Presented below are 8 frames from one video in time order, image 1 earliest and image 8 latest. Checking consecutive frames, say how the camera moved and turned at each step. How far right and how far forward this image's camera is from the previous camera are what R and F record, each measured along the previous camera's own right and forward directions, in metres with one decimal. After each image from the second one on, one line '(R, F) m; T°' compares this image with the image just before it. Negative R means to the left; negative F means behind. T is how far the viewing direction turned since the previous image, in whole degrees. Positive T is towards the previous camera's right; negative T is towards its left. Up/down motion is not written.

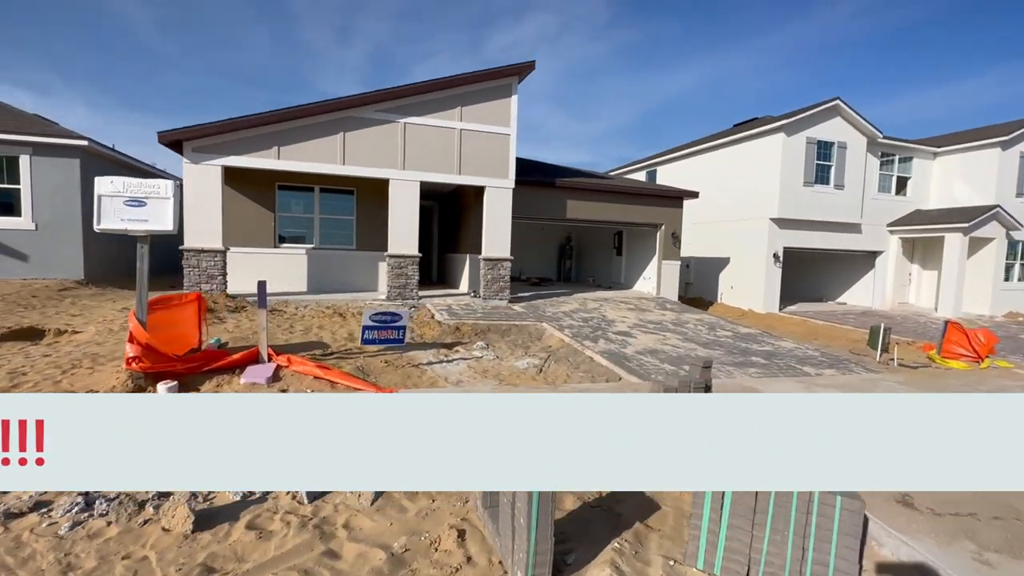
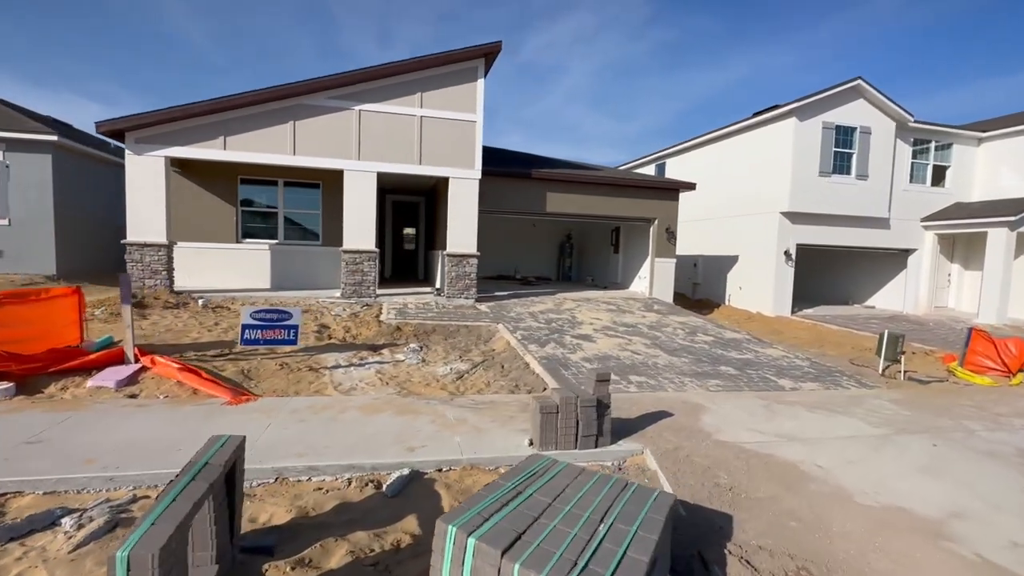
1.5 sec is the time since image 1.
(+1.8, +1.0) m; -4°
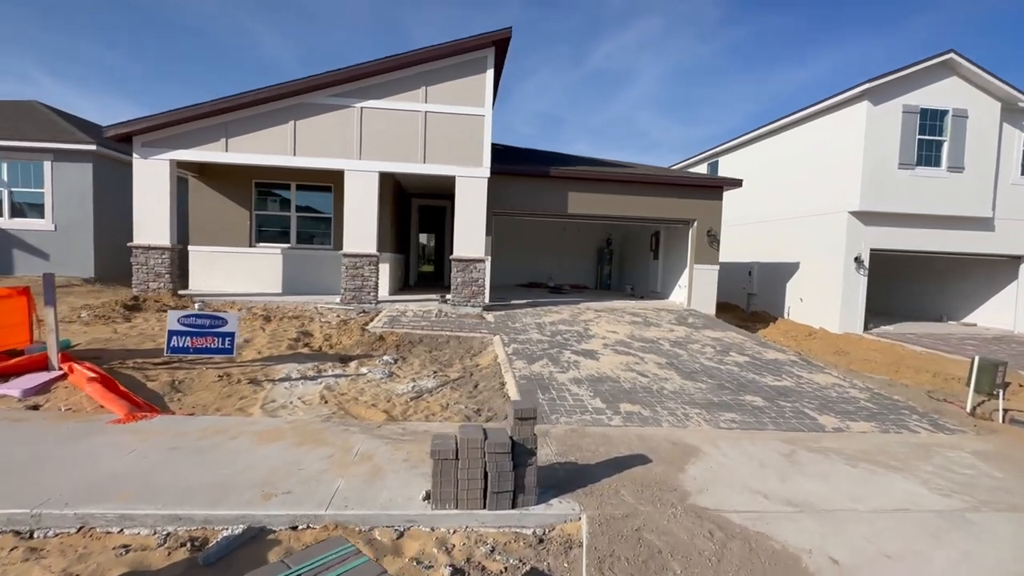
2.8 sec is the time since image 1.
(+1.2, +1.1) m; -8°
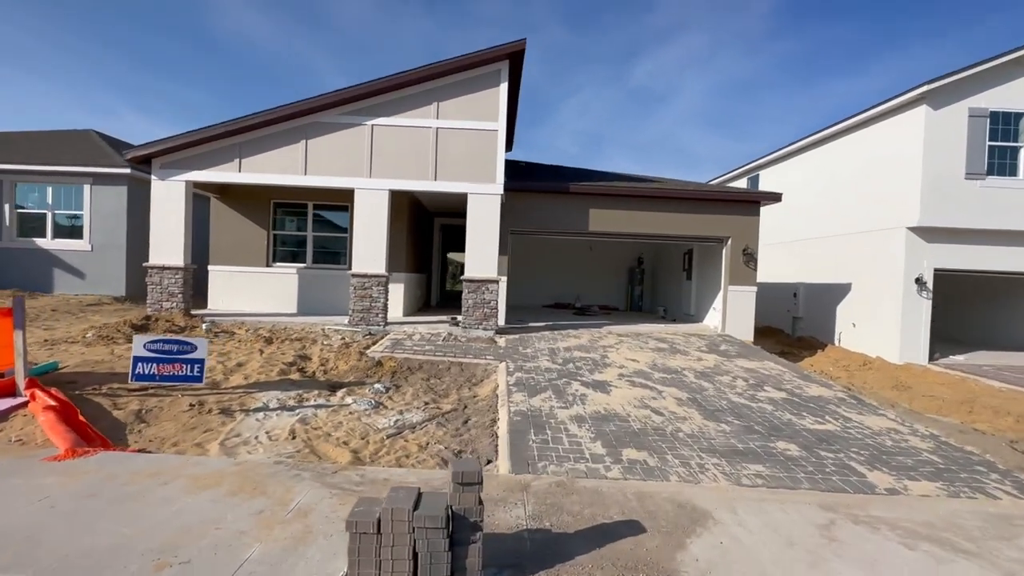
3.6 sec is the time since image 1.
(+0.6, +0.7) m; -5°
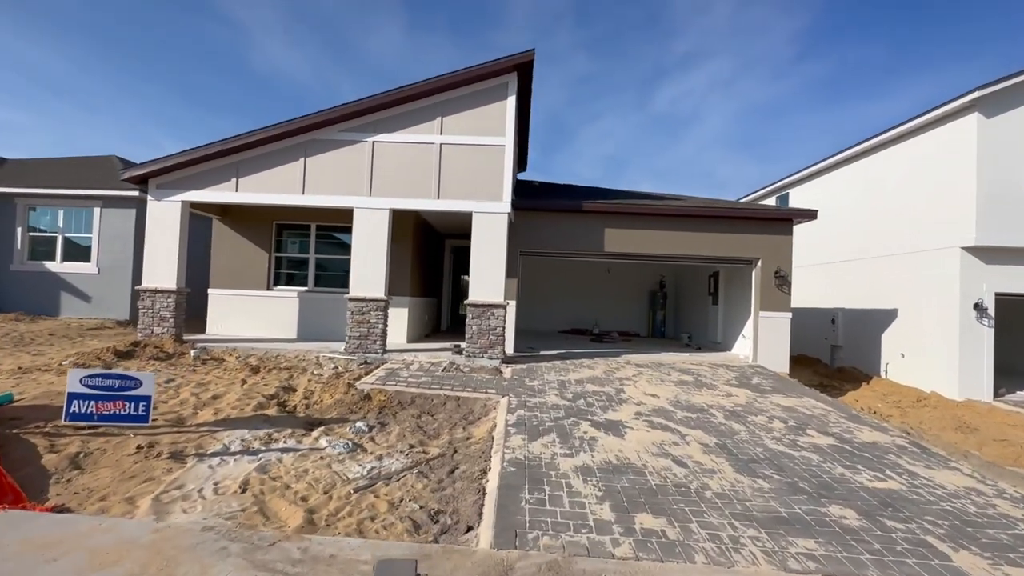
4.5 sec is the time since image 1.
(+0.3, +0.8) m; -3°
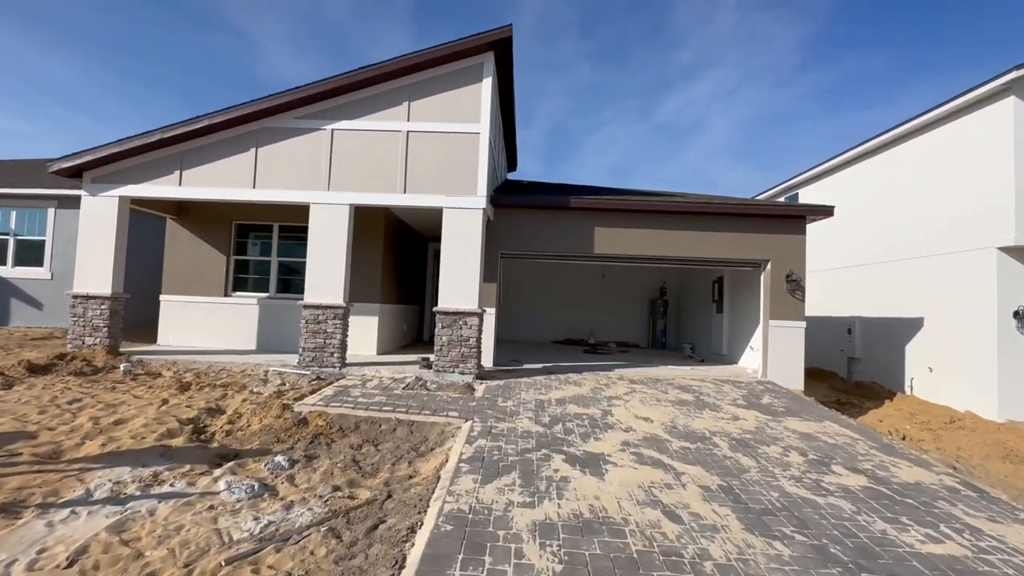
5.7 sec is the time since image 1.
(+0.5, +1.2) m; -1°
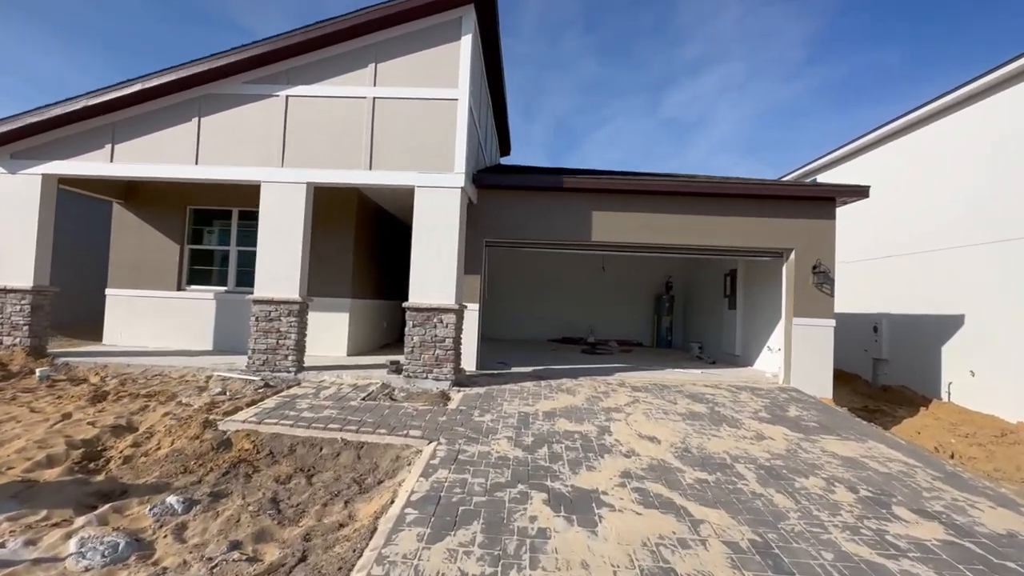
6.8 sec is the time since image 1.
(+0.3, +1.2) m; 0°
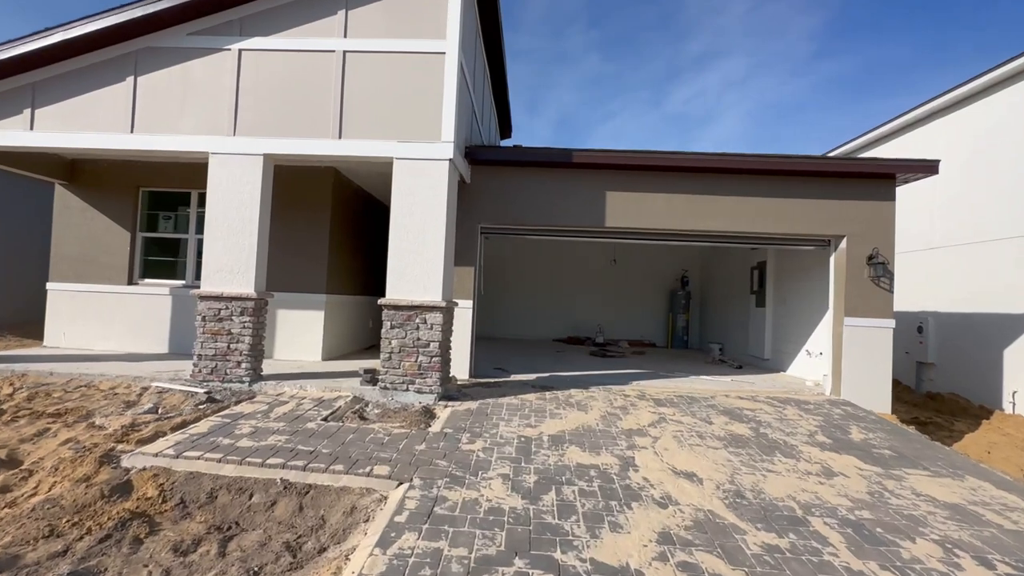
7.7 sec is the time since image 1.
(+0.1, +1.3) m; 0°
